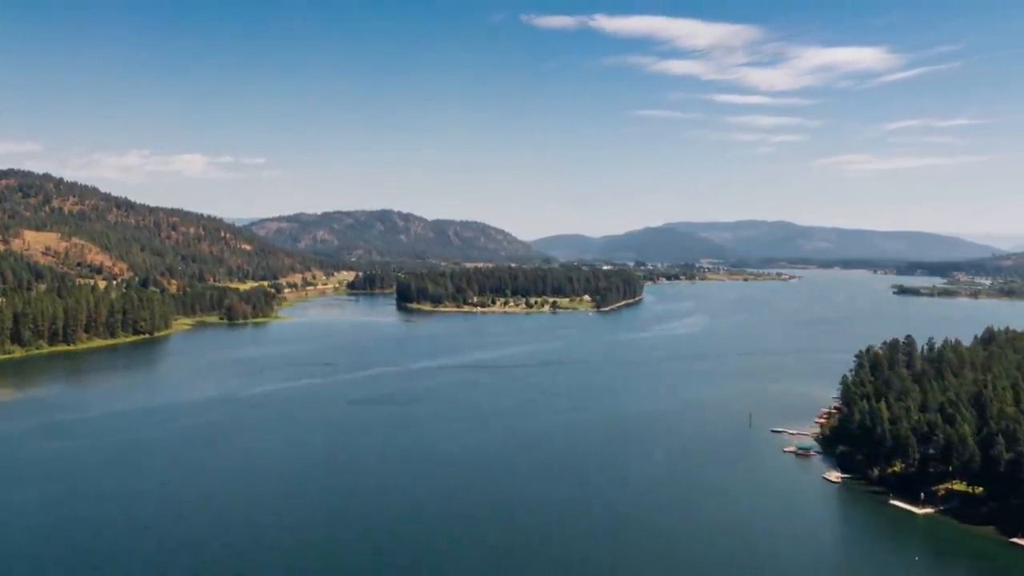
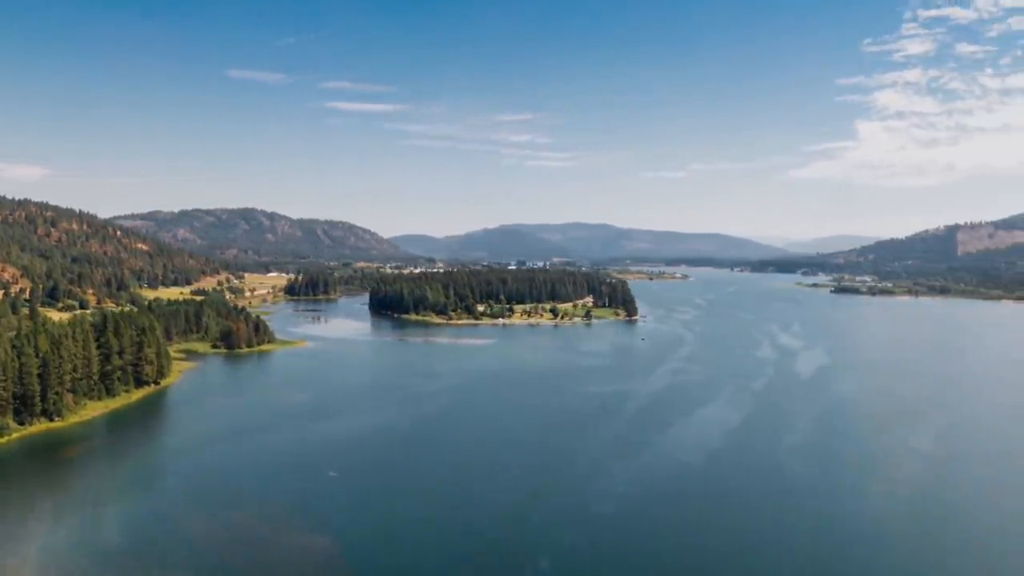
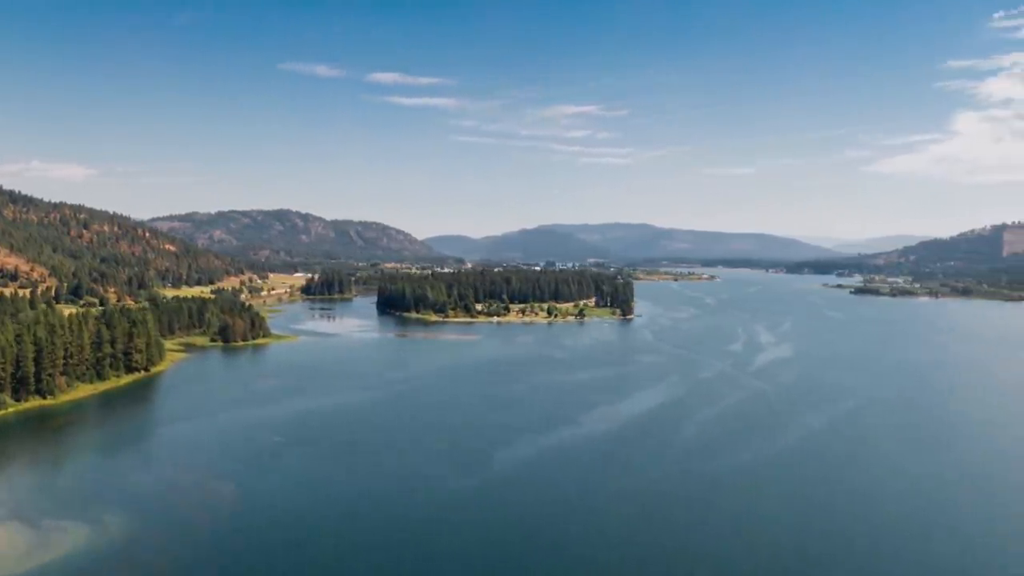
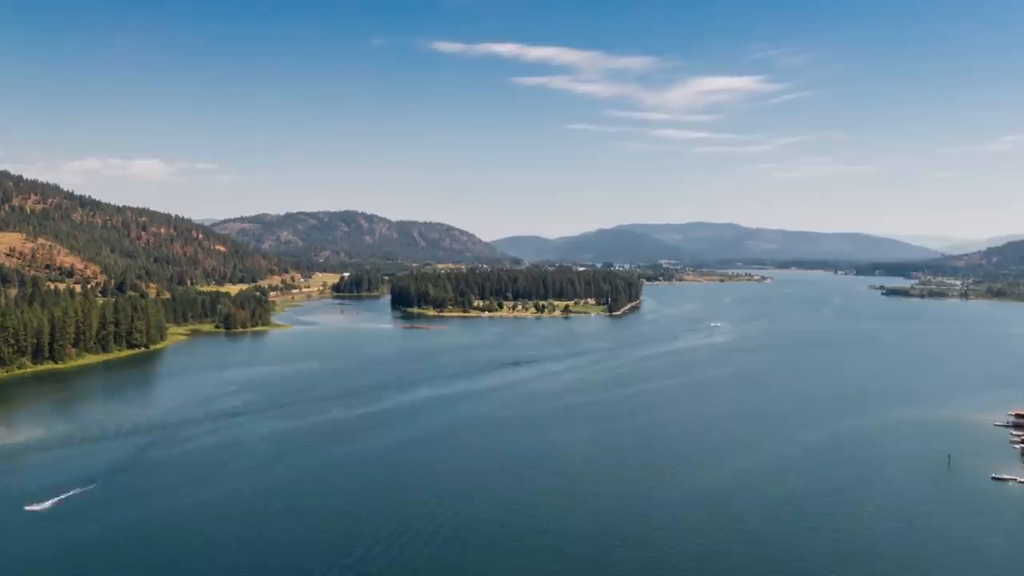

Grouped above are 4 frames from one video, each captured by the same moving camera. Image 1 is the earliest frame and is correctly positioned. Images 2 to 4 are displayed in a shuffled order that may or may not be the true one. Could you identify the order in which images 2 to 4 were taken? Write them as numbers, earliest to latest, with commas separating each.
4, 3, 2
